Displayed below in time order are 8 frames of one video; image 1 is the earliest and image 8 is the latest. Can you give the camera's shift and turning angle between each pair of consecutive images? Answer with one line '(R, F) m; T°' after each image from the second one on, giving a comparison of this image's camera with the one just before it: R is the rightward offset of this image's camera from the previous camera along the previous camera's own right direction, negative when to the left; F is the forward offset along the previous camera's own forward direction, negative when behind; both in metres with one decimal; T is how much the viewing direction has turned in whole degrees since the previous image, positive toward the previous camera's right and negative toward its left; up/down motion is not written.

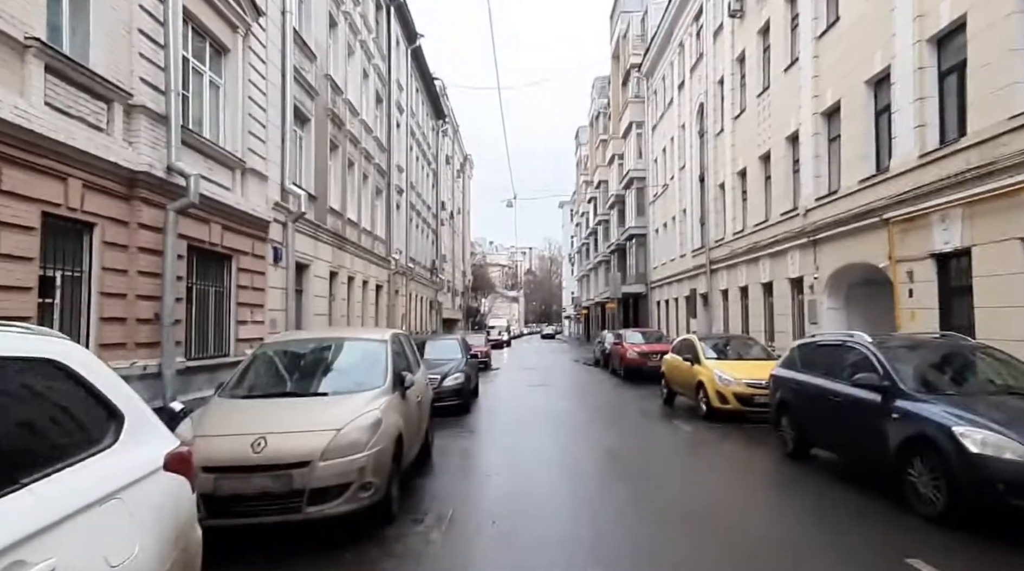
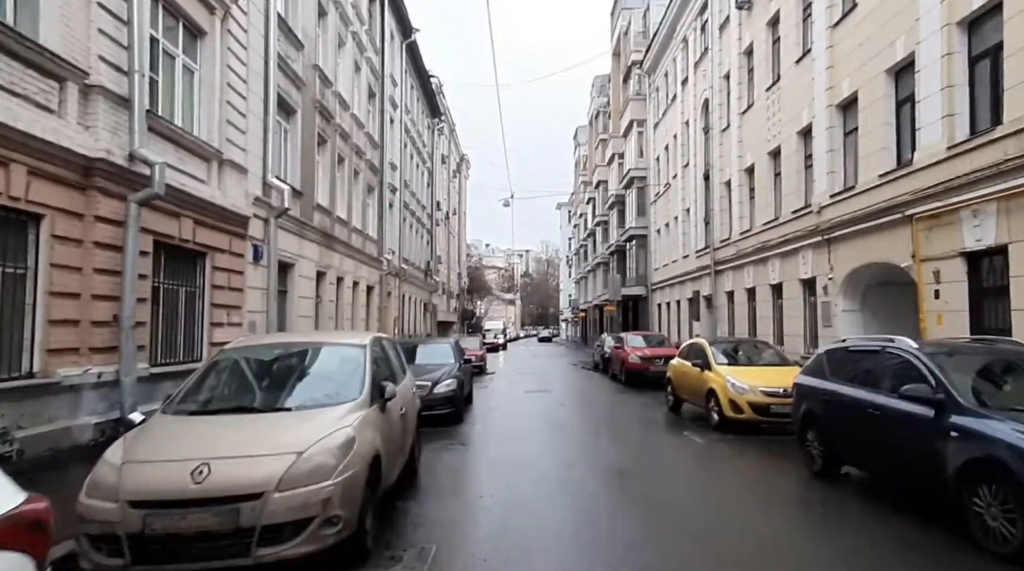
(0.0, +0.8) m; 0°
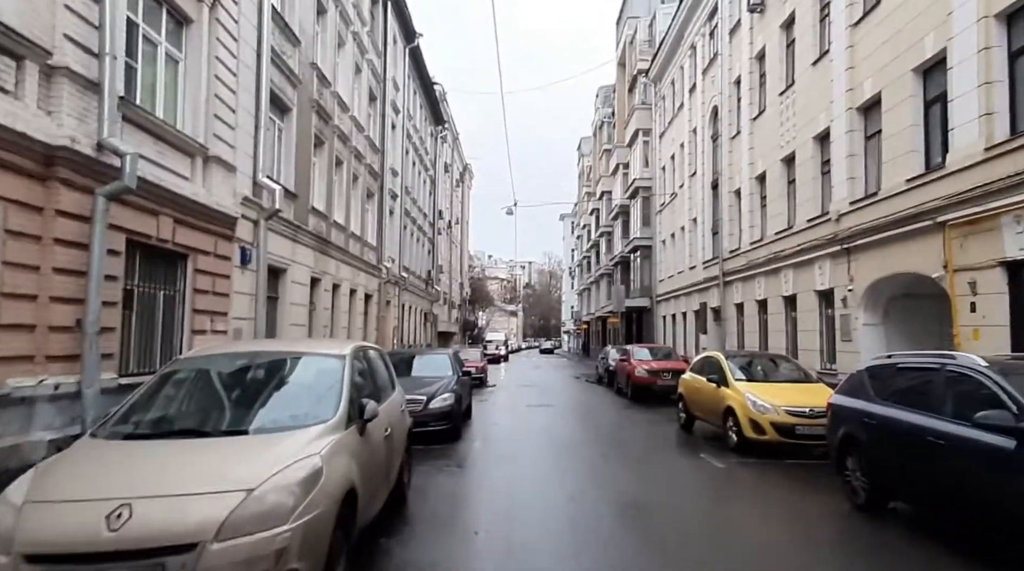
(0.0, +0.8) m; 0°
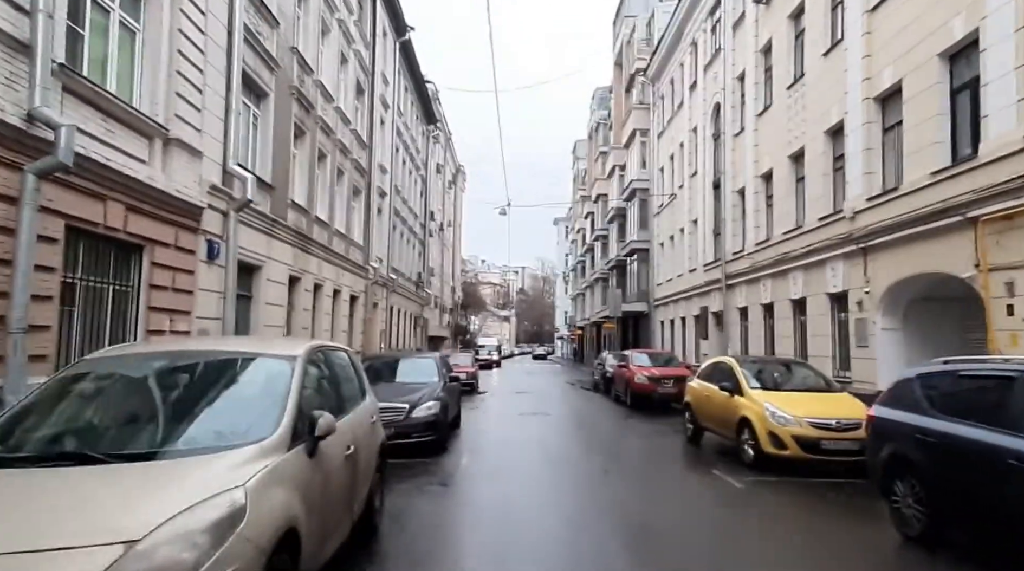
(0.0, +1.0) m; +1°
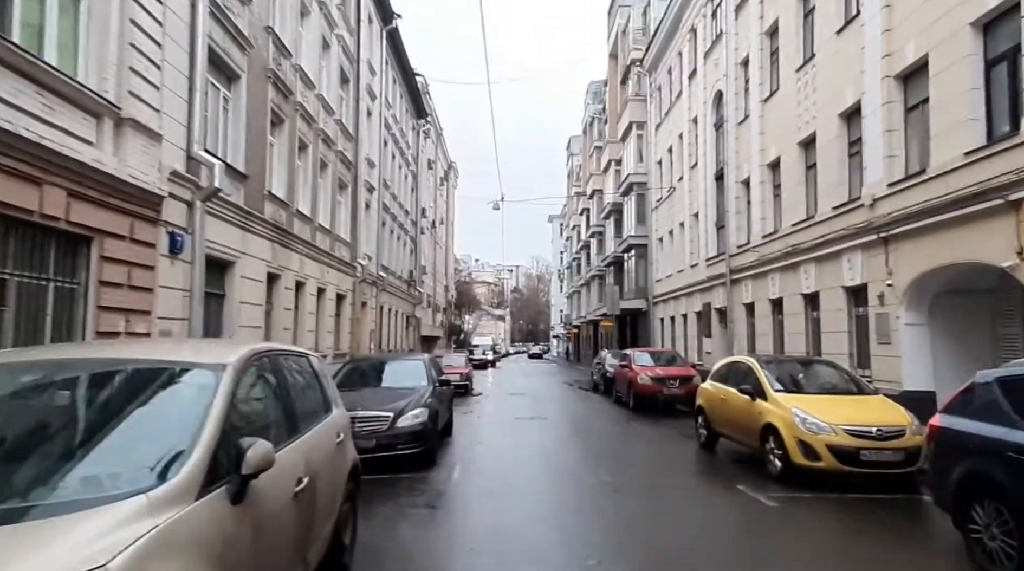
(0.0, +1.0) m; +1°
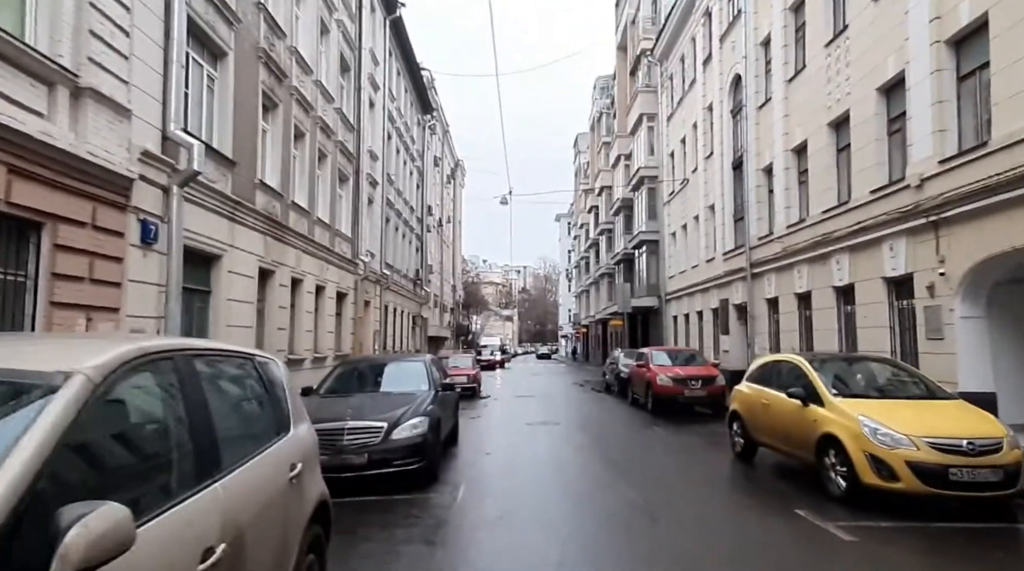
(-0.1, +1.1) m; -1°
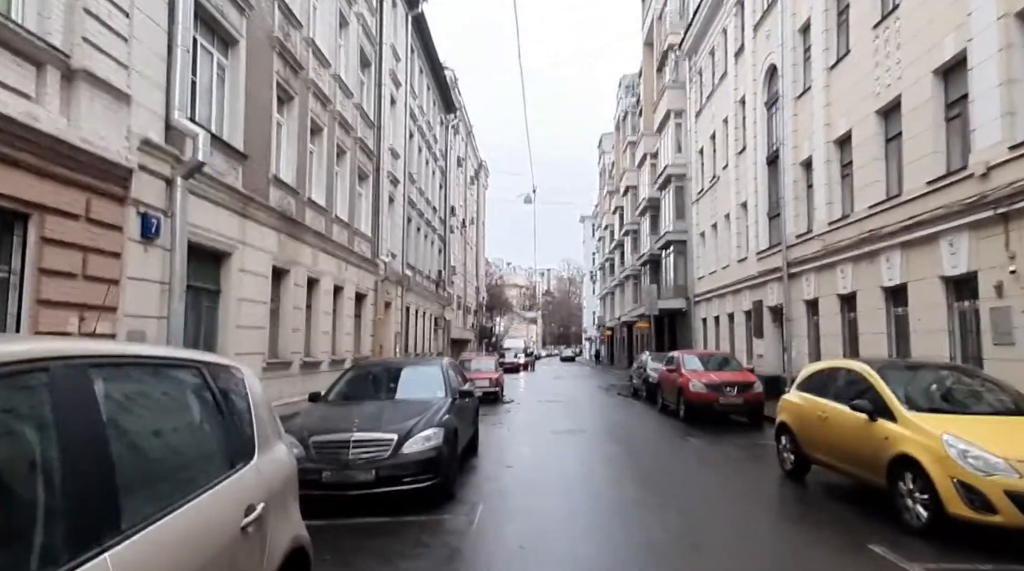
(0.0, +0.7) m; -2°
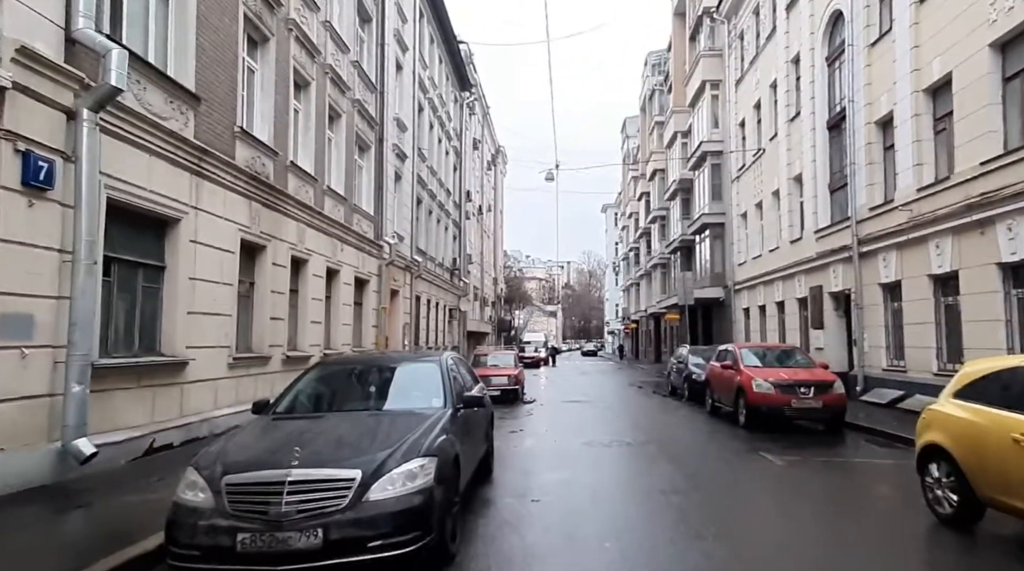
(-0.1, +2.4) m; -2°
